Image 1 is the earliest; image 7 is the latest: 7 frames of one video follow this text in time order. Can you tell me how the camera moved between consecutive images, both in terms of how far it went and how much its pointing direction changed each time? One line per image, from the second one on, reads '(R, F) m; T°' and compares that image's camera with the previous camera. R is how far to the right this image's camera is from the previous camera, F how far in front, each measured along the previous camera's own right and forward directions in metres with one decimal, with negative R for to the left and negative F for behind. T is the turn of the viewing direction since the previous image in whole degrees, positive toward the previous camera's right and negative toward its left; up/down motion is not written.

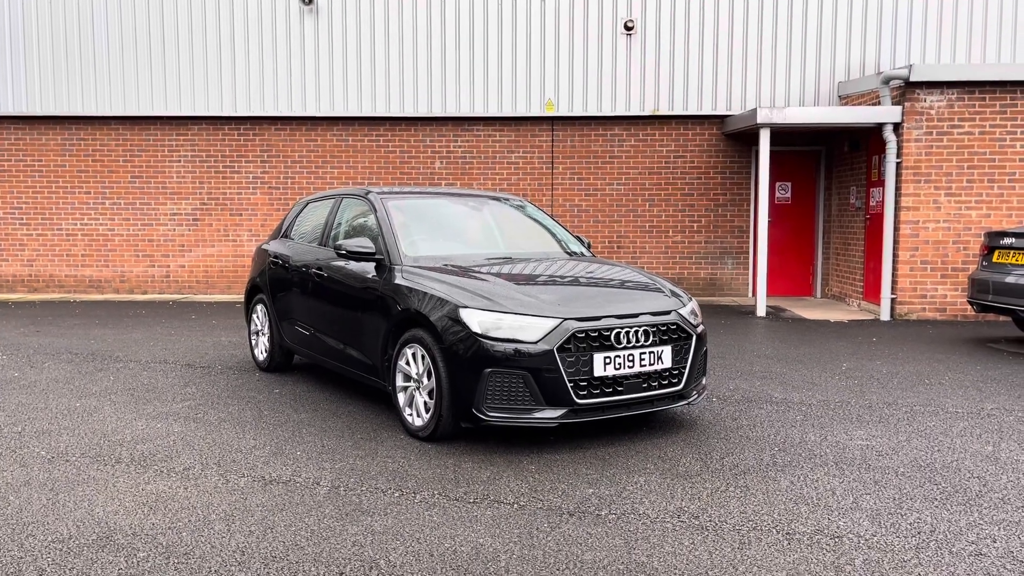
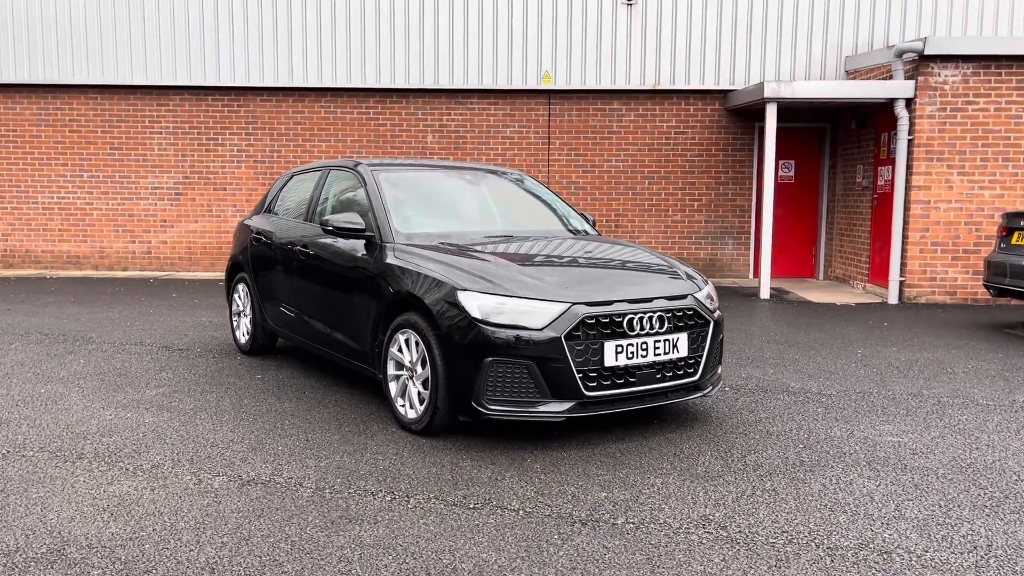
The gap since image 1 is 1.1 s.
(-0.1, +0.4) m; +1°
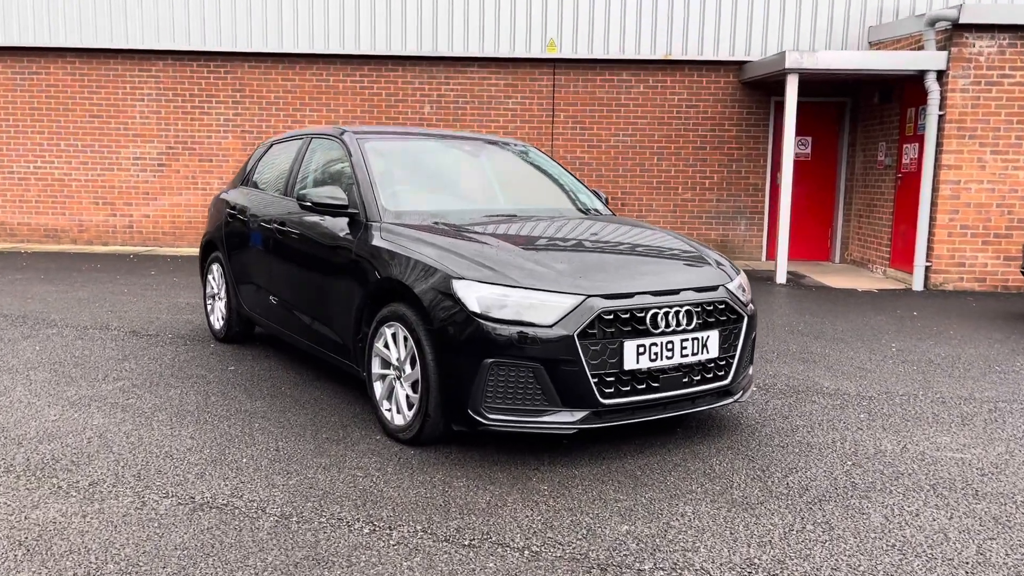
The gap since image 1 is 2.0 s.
(0.0, +0.6) m; 0°
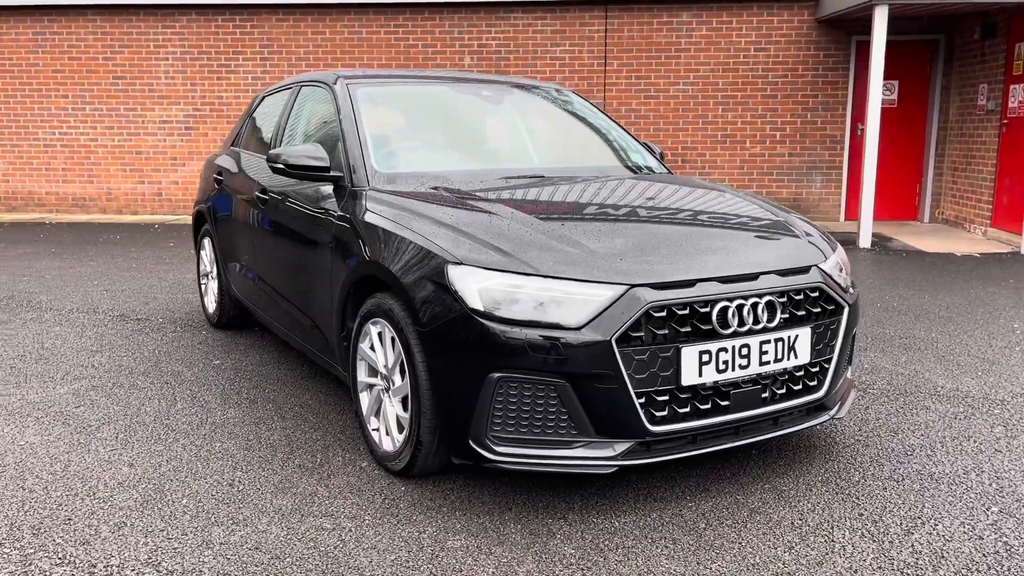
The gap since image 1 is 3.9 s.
(+0.1, +0.9) m; -4°
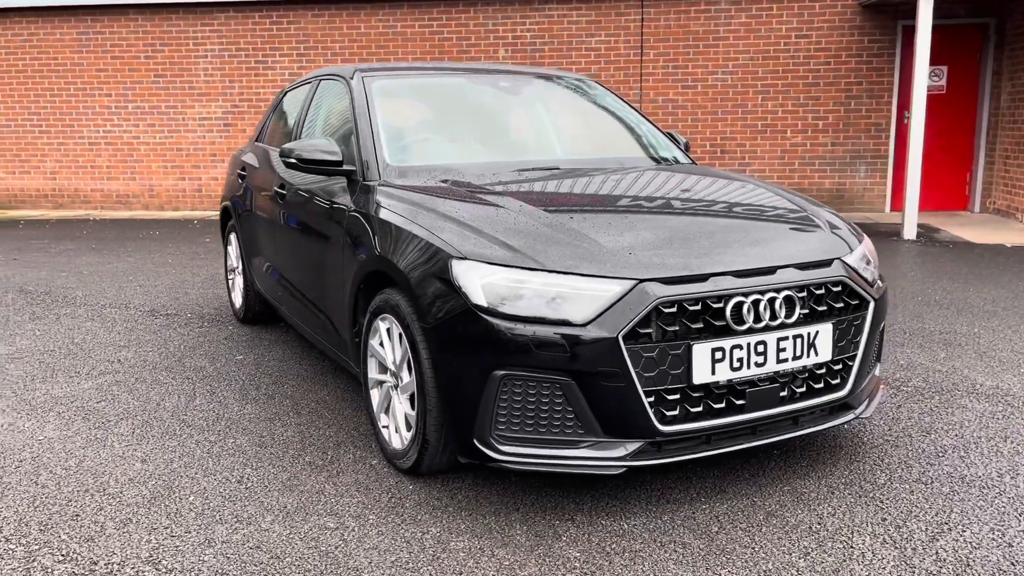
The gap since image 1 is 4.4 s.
(+0.1, +0.1) m; -3°
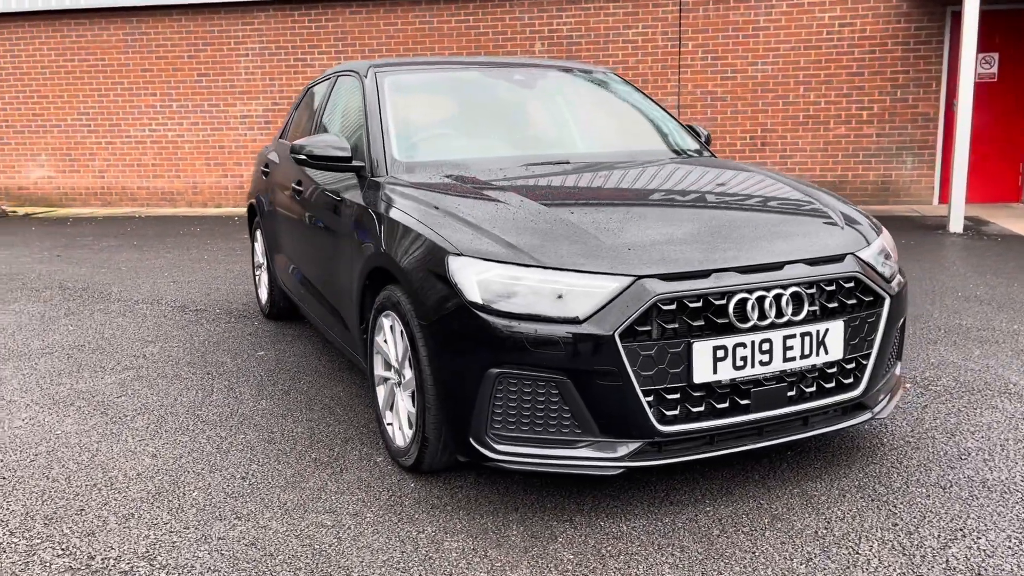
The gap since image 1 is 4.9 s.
(+0.1, 0.0) m; -3°
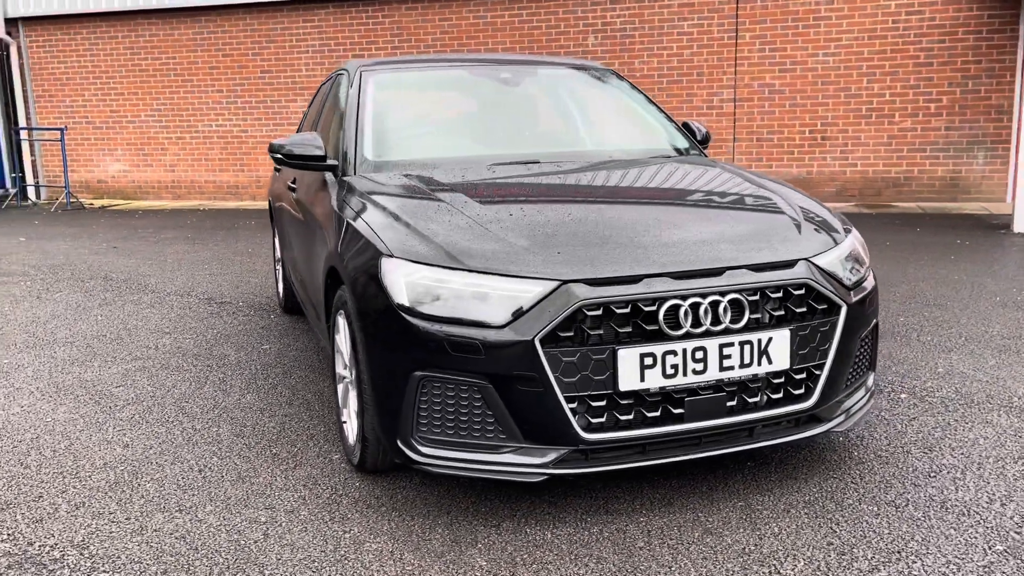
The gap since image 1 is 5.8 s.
(+0.4, 0.0) m; -6°
